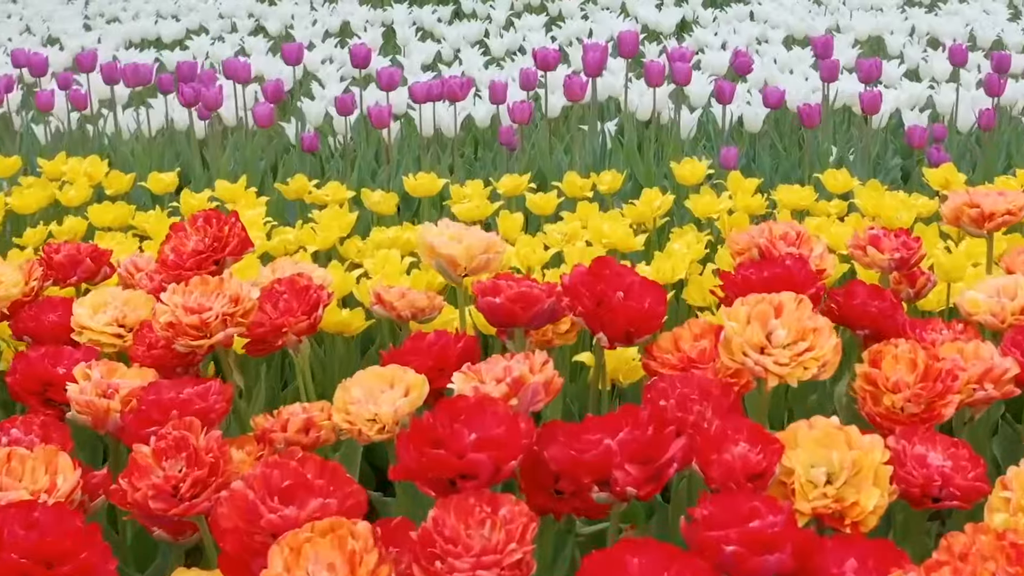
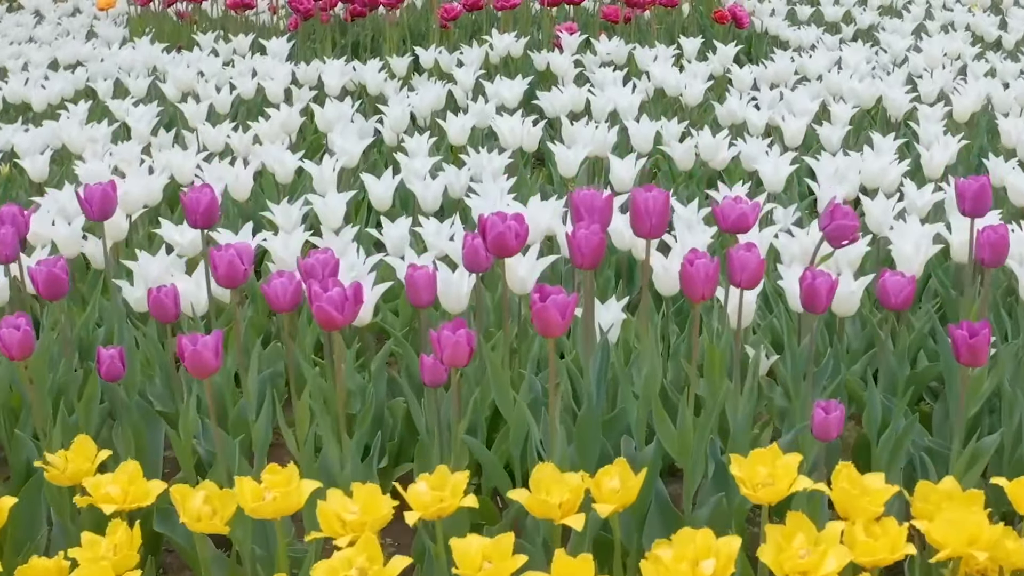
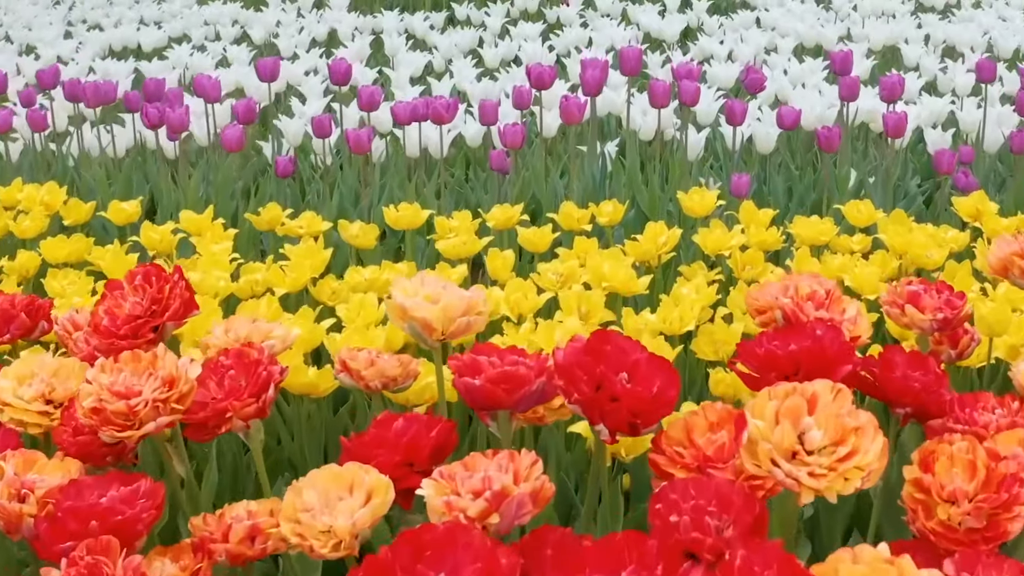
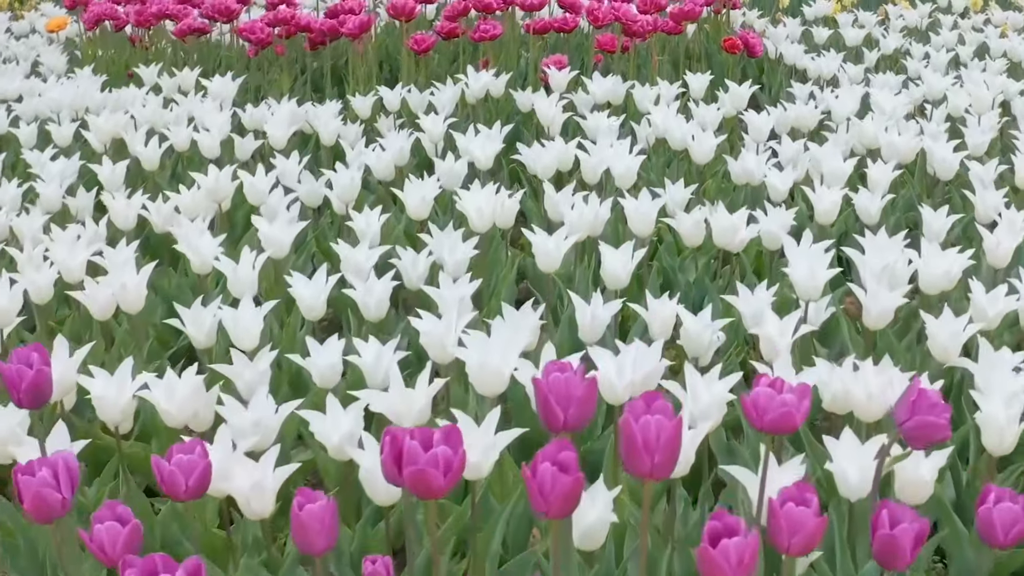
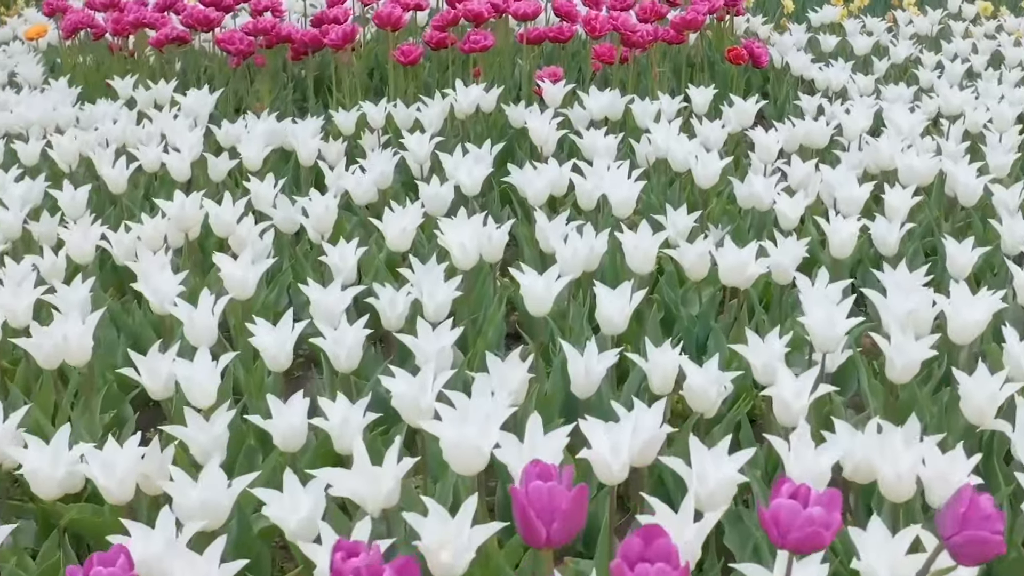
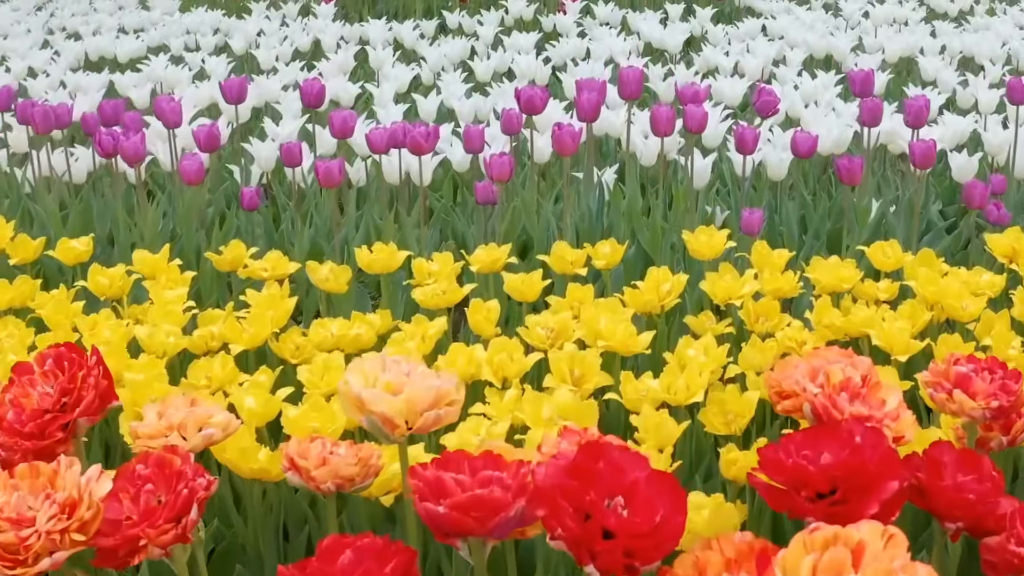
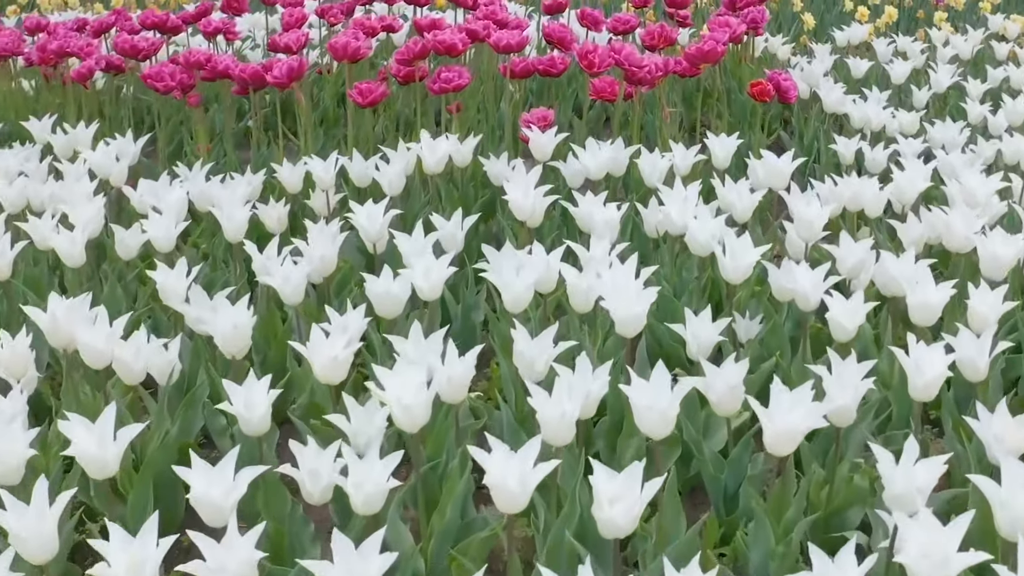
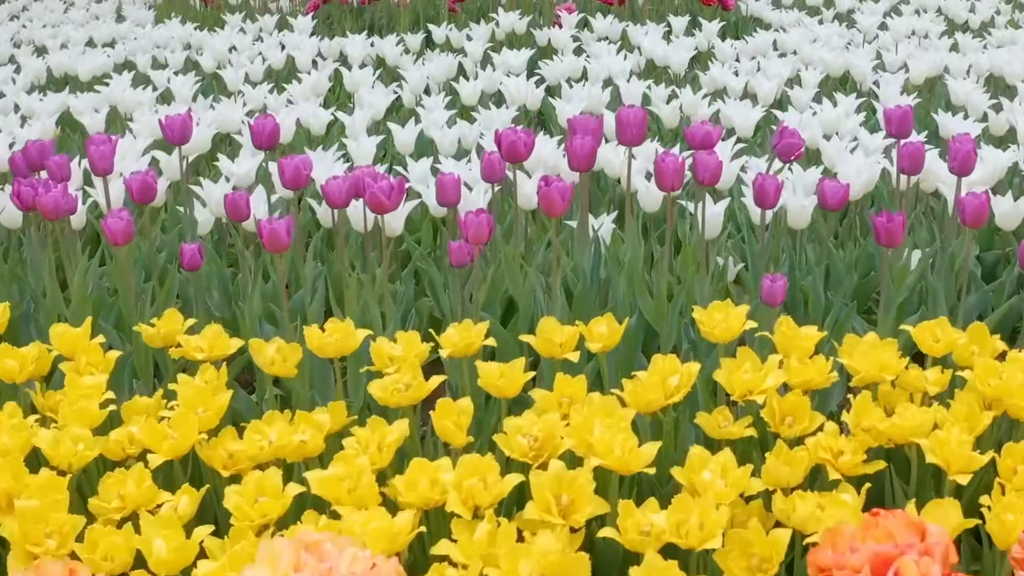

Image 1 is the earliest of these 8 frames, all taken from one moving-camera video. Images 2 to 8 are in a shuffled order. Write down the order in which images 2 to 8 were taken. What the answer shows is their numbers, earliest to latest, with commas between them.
3, 6, 8, 2, 4, 5, 7
